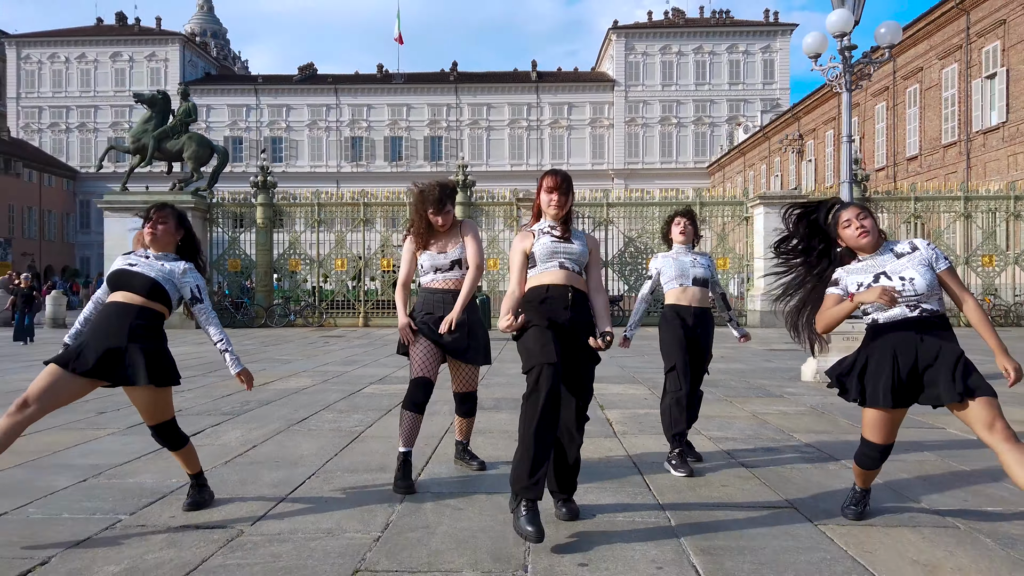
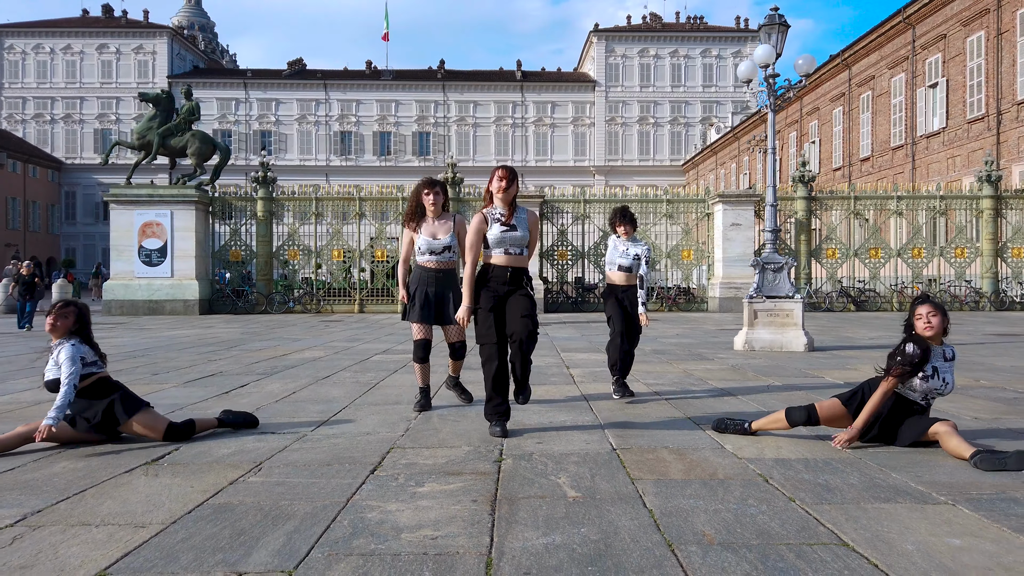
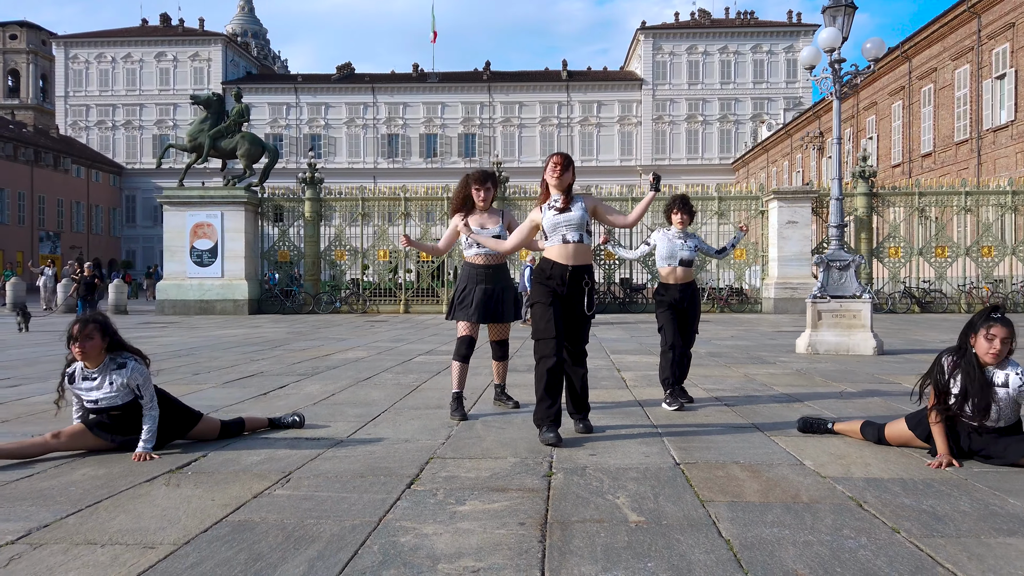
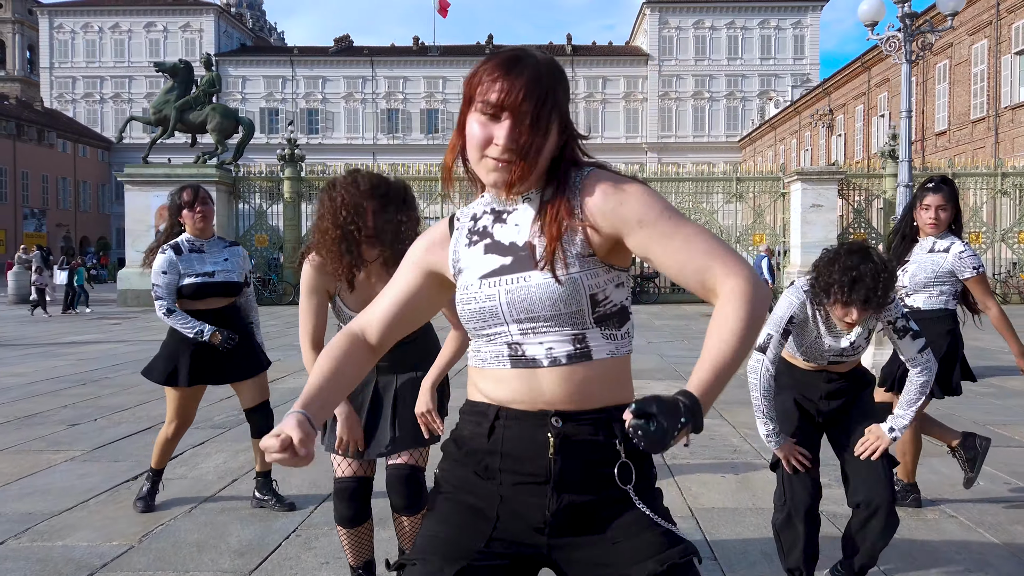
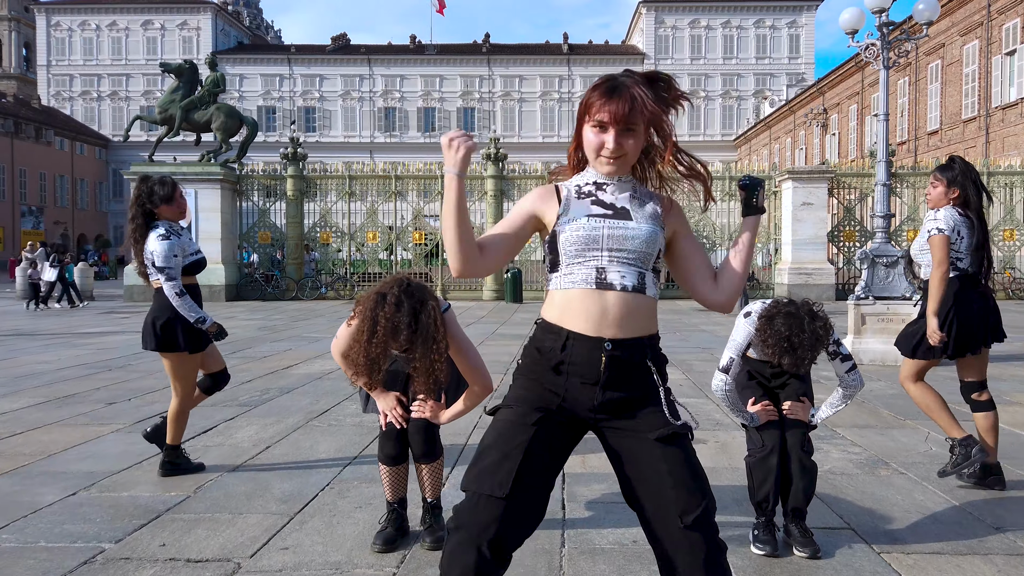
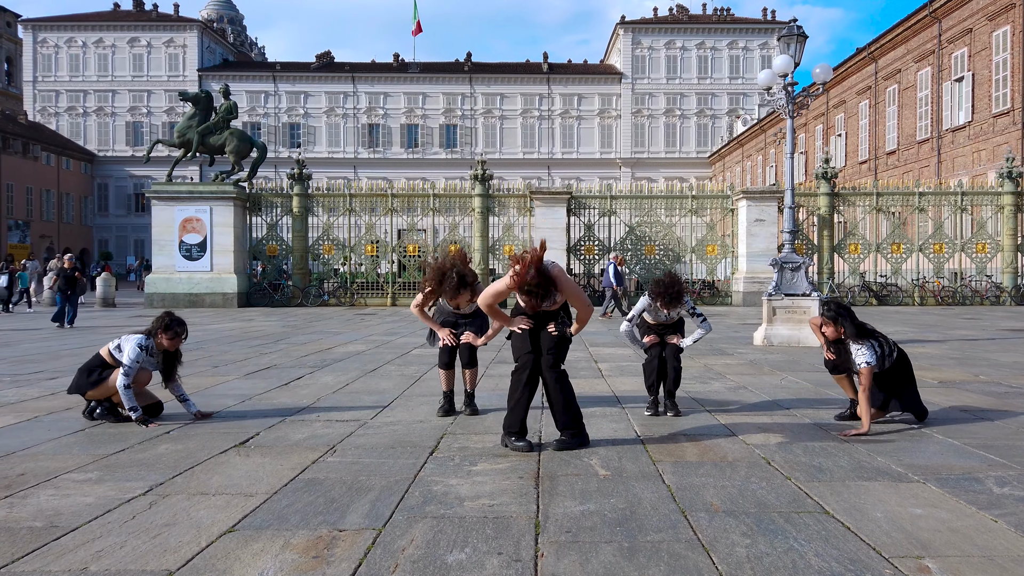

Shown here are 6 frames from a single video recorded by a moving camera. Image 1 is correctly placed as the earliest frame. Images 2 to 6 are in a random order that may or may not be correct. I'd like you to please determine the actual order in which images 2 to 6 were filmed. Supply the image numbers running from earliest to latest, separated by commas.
3, 2, 6, 5, 4
